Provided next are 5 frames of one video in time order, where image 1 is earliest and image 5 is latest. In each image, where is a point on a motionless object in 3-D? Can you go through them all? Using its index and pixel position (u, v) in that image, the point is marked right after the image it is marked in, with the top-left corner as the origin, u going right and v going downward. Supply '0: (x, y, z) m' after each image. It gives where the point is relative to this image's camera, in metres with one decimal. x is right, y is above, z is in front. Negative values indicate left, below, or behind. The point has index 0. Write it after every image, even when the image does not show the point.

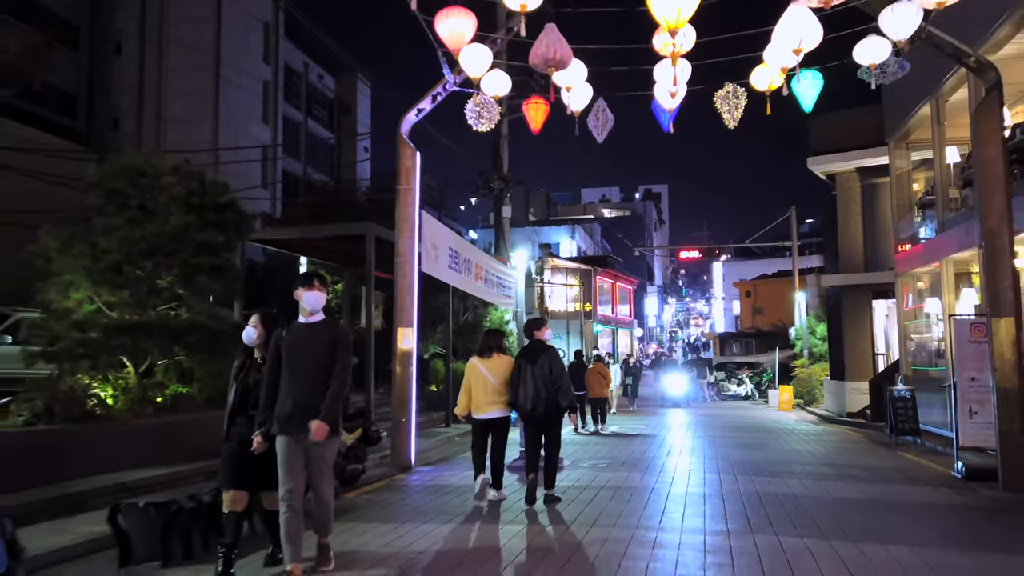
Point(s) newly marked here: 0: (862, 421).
0: (+8.8, -3.3, +18.9) m
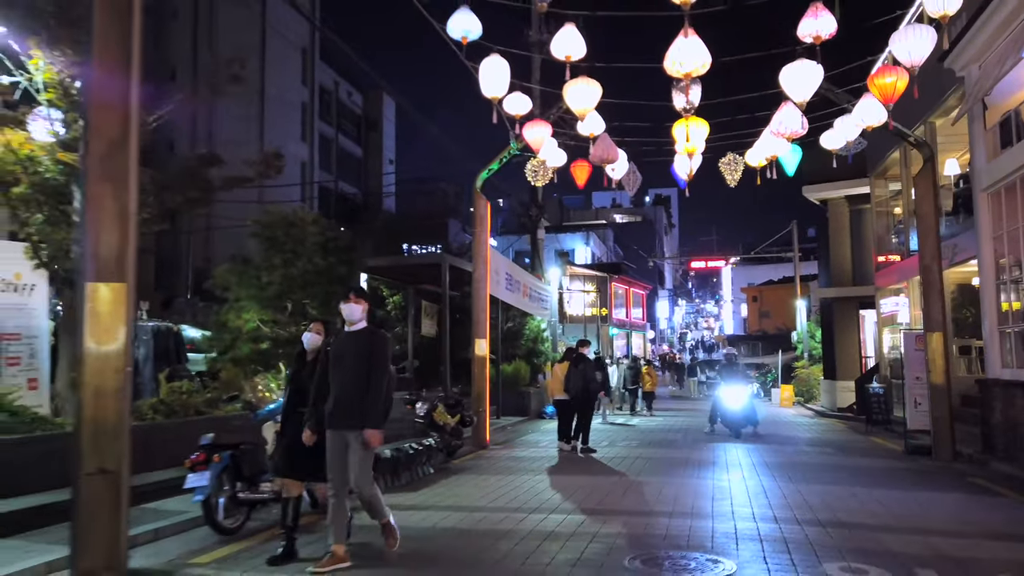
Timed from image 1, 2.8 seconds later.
0: (+9.9, -3.7, +22.1) m
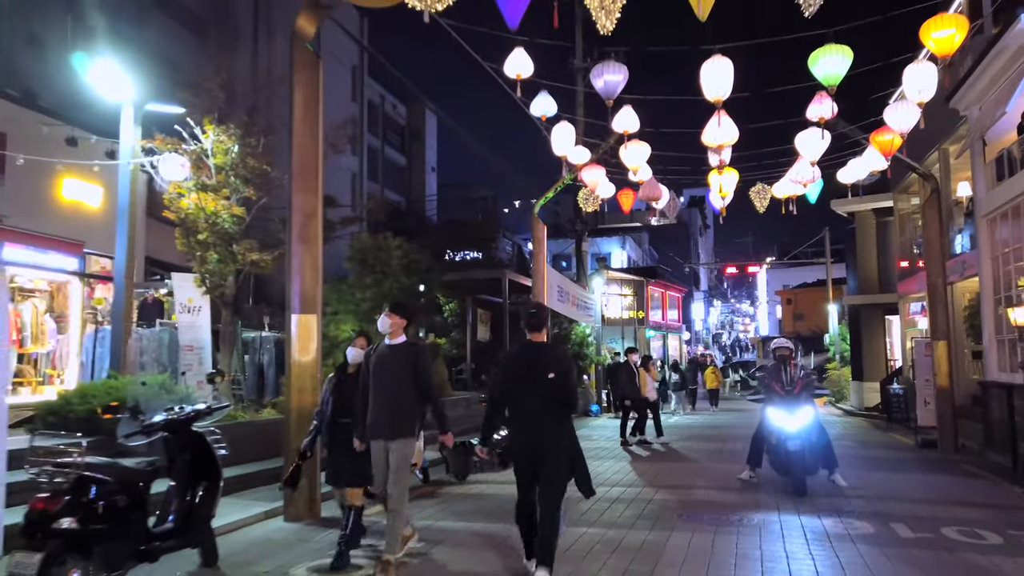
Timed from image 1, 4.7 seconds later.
0: (+11.4, -3.9, +23.7) m
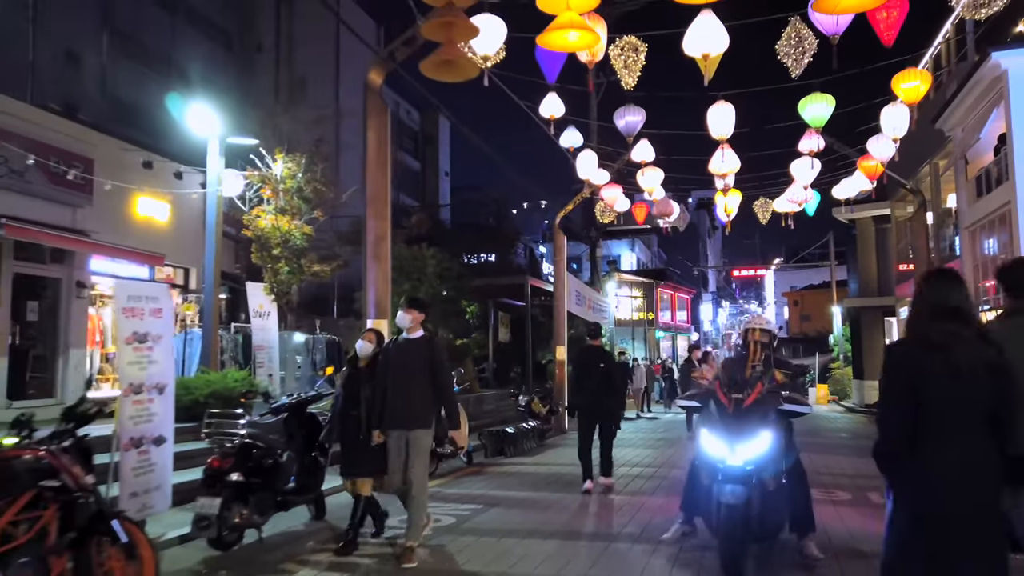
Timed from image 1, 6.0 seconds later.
0: (+12.1, -4.0, +25.2) m
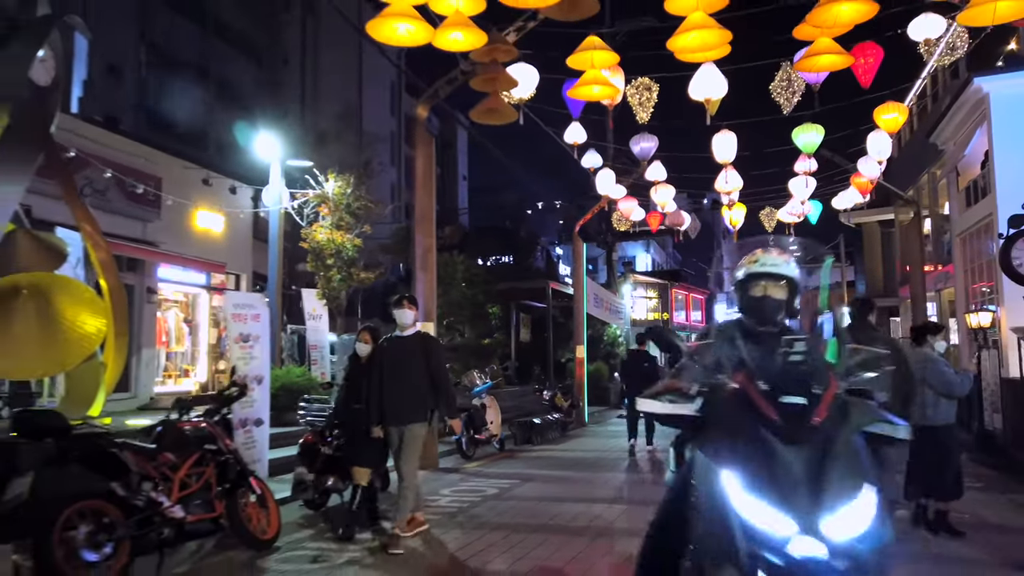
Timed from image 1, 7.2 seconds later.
0: (+12.8, -4.1, +26.3) m
